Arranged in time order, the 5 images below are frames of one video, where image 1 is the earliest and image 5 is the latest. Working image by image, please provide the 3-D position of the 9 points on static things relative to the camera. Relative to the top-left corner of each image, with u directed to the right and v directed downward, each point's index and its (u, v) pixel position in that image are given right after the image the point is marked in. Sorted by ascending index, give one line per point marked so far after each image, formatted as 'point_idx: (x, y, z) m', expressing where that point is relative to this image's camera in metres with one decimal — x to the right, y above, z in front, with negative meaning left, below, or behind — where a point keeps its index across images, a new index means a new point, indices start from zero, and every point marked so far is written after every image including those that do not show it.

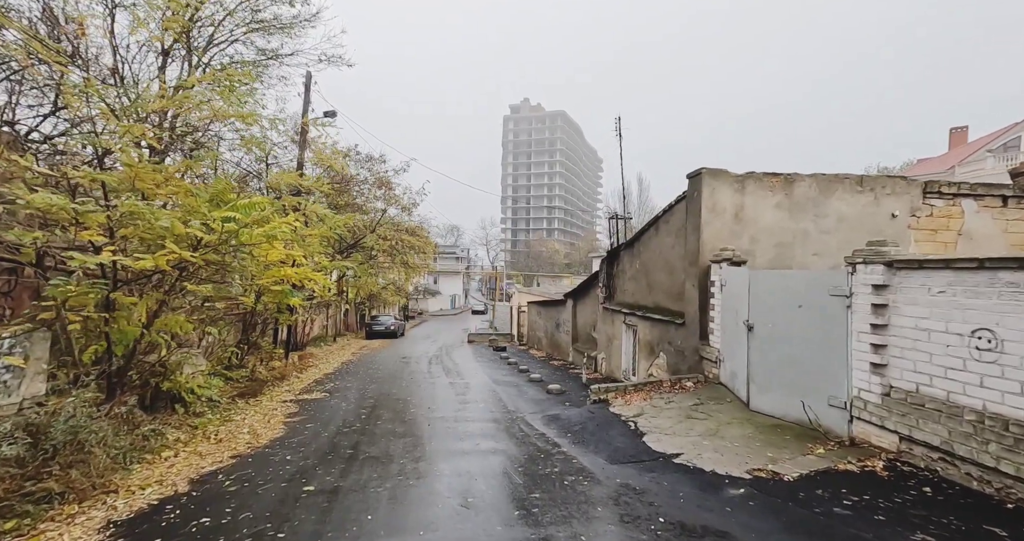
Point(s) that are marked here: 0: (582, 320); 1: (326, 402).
0: (+2.2, -1.5, +15.2) m
1: (-3.4, -2.4, +9.0) m
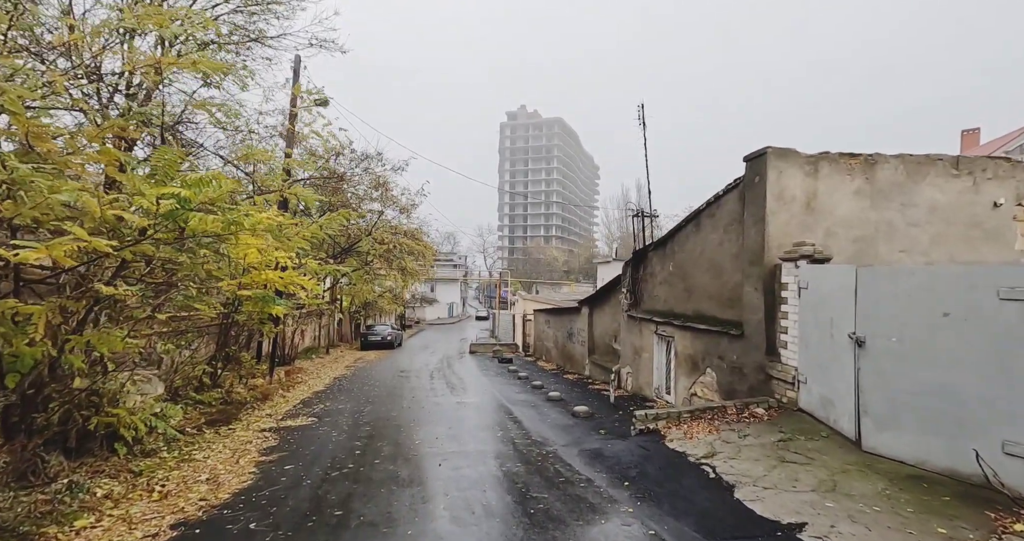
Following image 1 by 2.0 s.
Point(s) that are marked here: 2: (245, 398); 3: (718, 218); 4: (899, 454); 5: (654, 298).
0: (+2.5, -1.6, +13.8) m
1: (-3.1, -2.5, +7.6) m
2: (-5.1, -2.4, +9.4) m
3: (+3.4, +0.8, +8.1) m
4: (+3.3, -1.6, +4.3) m
5: (+3.1, -0.6, +10.6) m
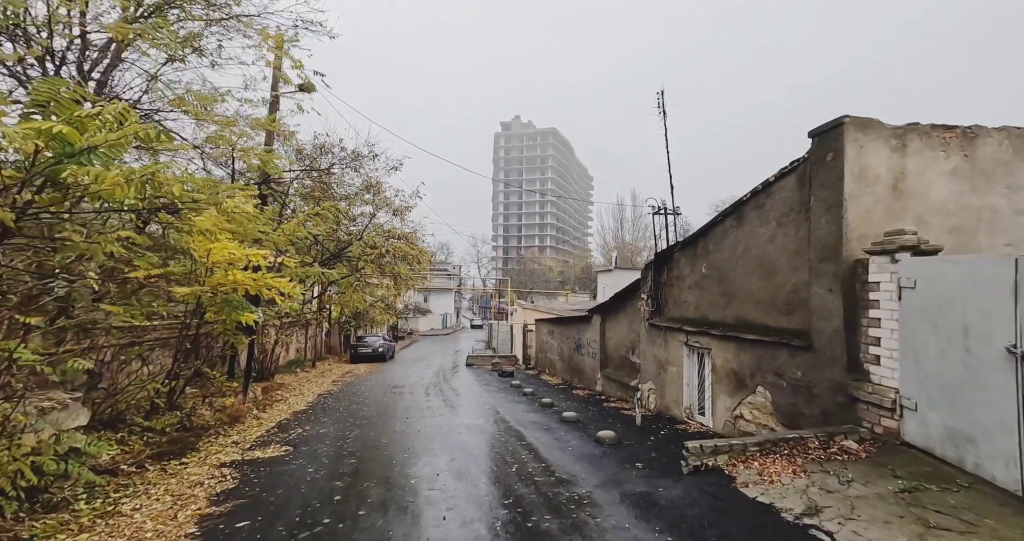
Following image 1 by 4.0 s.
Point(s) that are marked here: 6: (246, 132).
0: (+2.6, -1.7, +12.5) m
1: (-2.9, -2.5, +6.2) m
2: (-4.9, -2.5, +8.0) m
3: (+3.6, +0.8, +6.8) m
4: (+3.6, -1.5, +3.0) m
5: (+3.2, -0.6, +9.3) m
6: (-5.5, +2.8, +10.2) m
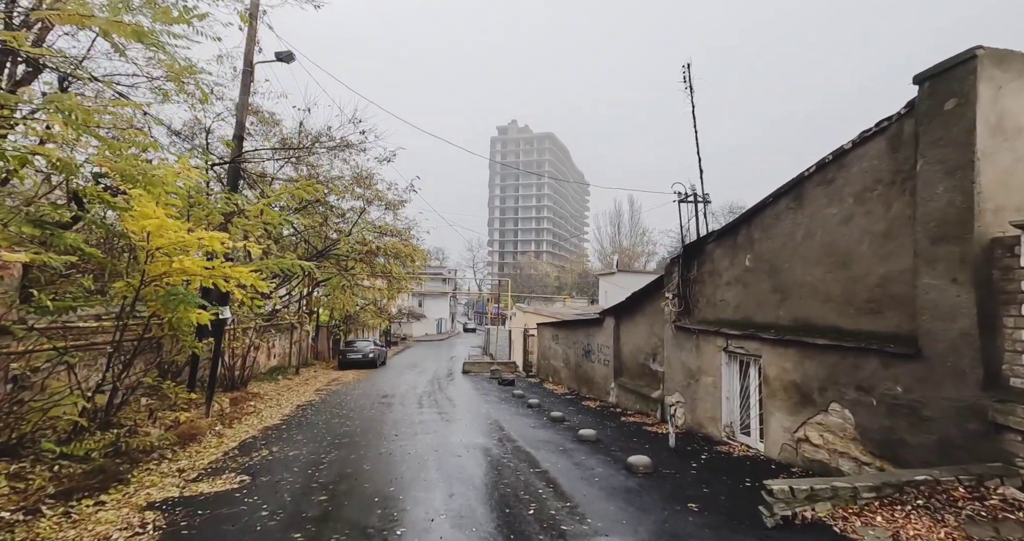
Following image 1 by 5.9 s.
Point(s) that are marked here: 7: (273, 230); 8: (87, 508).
0: (+2.7, -1.7, +11.2) m
1: (-2.7, -2.3, +4.8) m
2: (-4.8, -2.3, +6.6) m
3: (+3.8, +1.0, +5.5) m
4: (+3.8, -1.3, +1.6) m
5: (+3.4, -0.5, +8.0) m
6: (-5.3, +3.0, +8.8) m
7: (-5.4, +0.9, +11.3) m
8: (-3.9, -2.2, +4.5) m
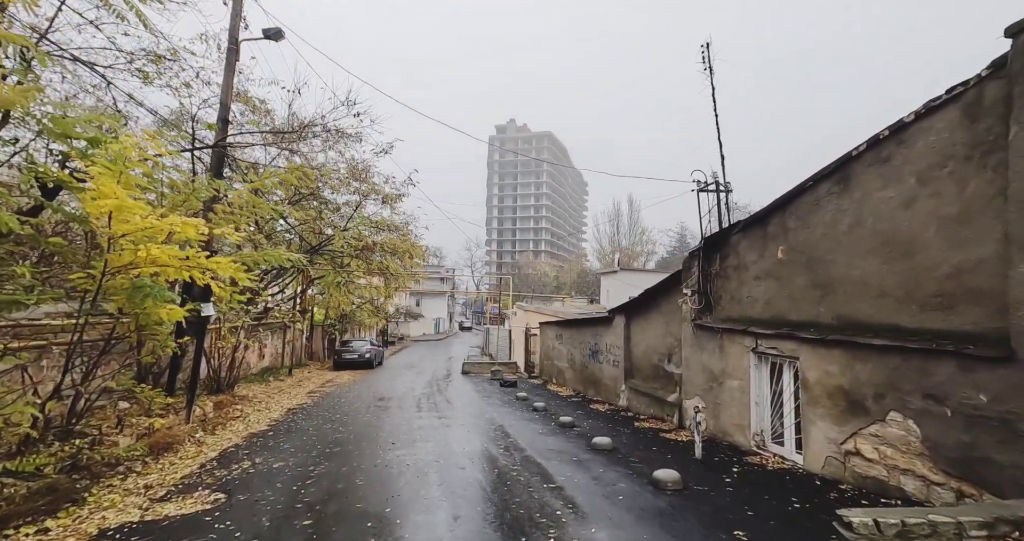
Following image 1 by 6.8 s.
0: (+2.8, -1.6, +10.5) m
1: (-2.6, -2.2, +4.1) m
2: (-4.7, -2.2, +5.9) m
3: (+3.9, +1.1, +4.8) m
4: (+3.9, -1.2, +1.0) m
5: (+3.5, -0.4, +7.3) m
6: (-5.2, +3.1, +8.0) m
7: (-5.3, +1.0, +10.6) m
8: (-3.7, -2.1, +3.8) m
